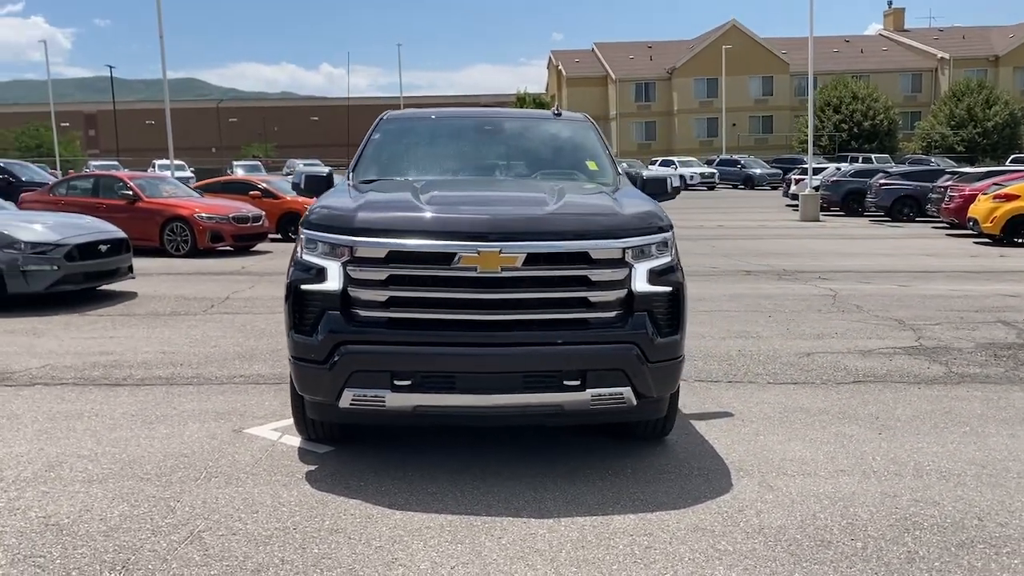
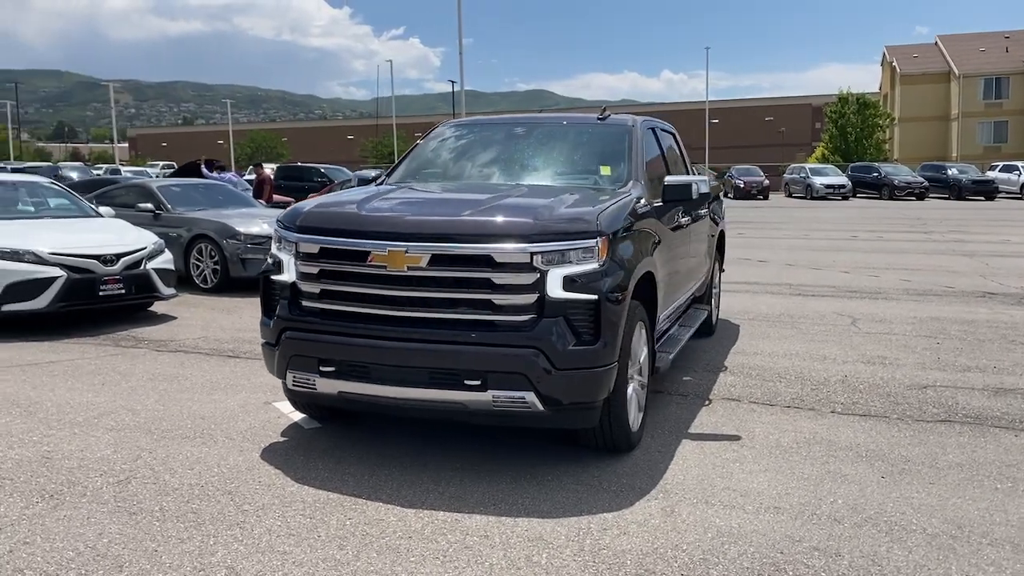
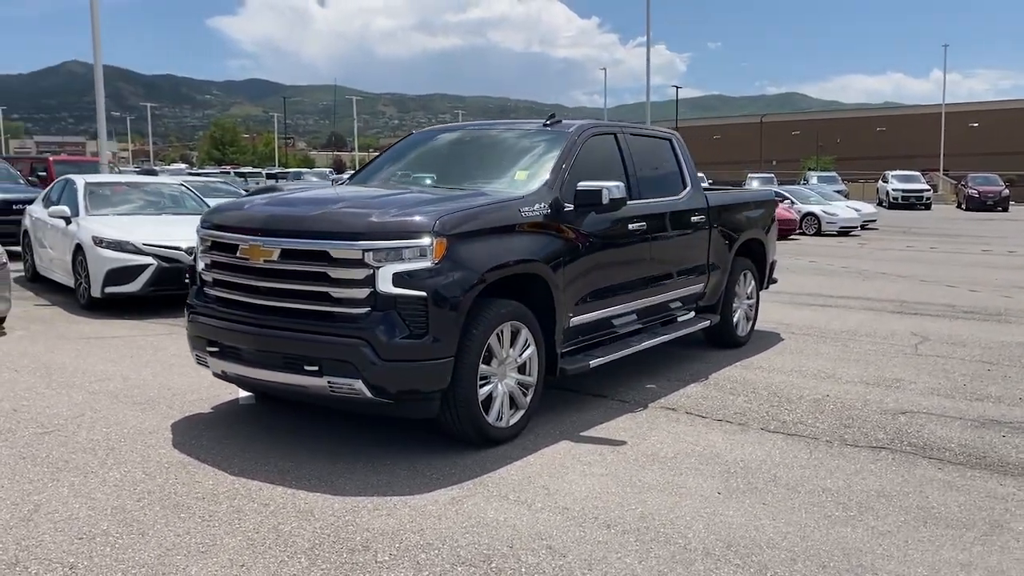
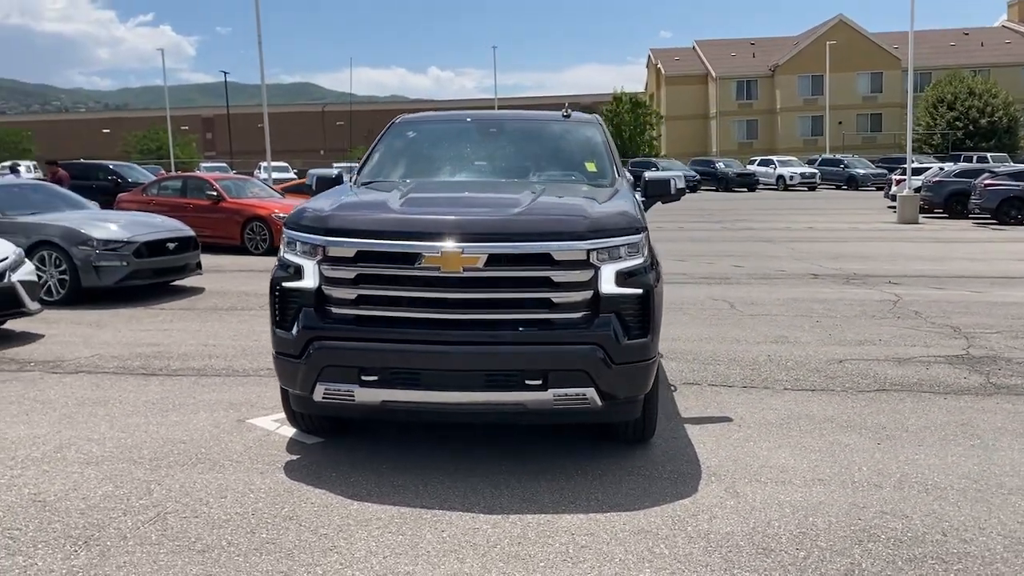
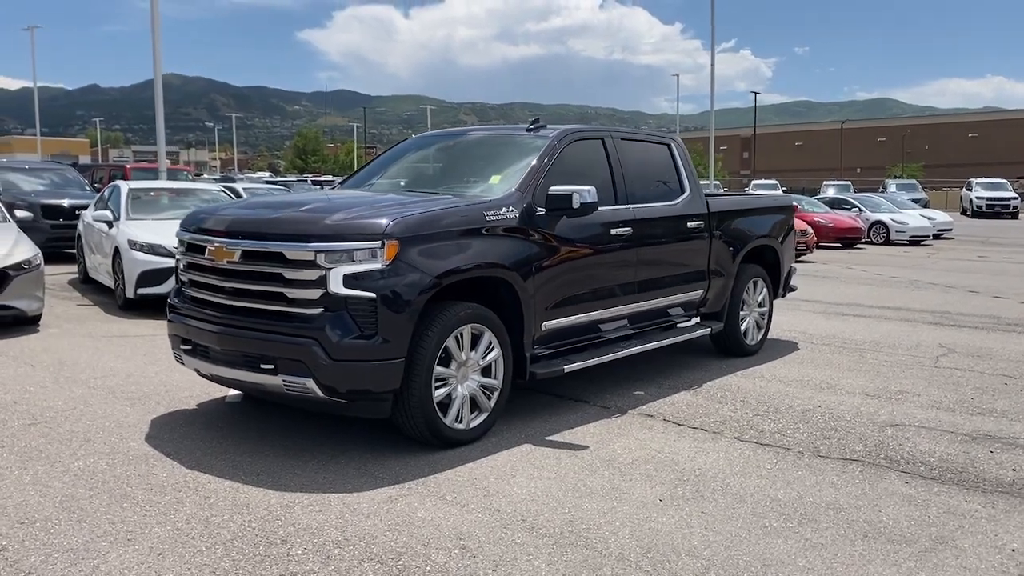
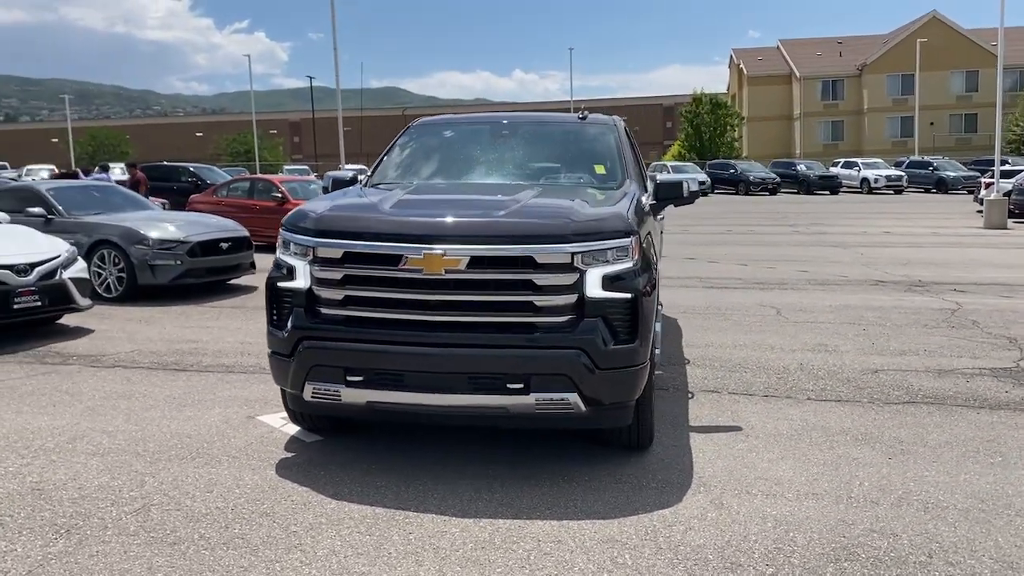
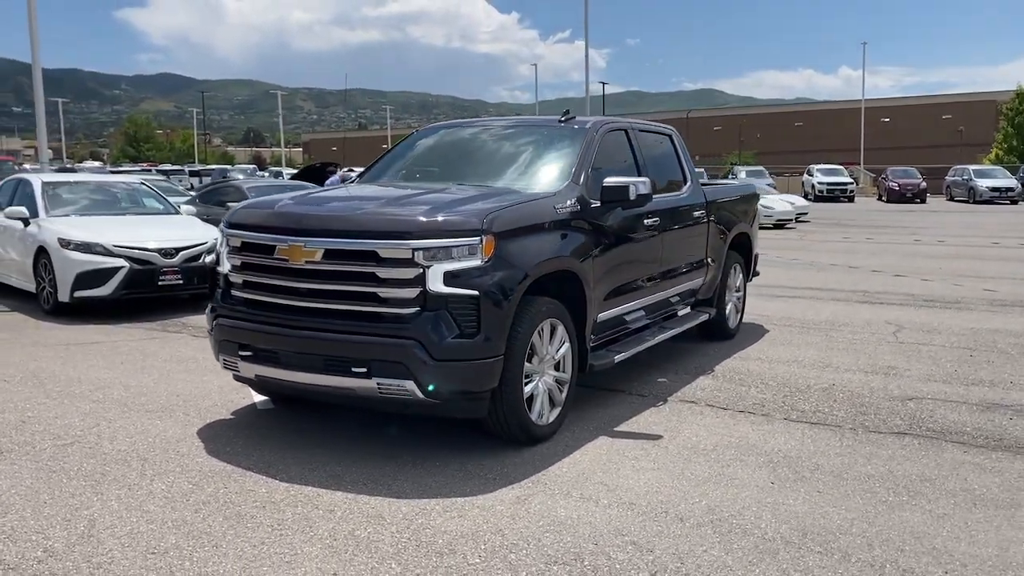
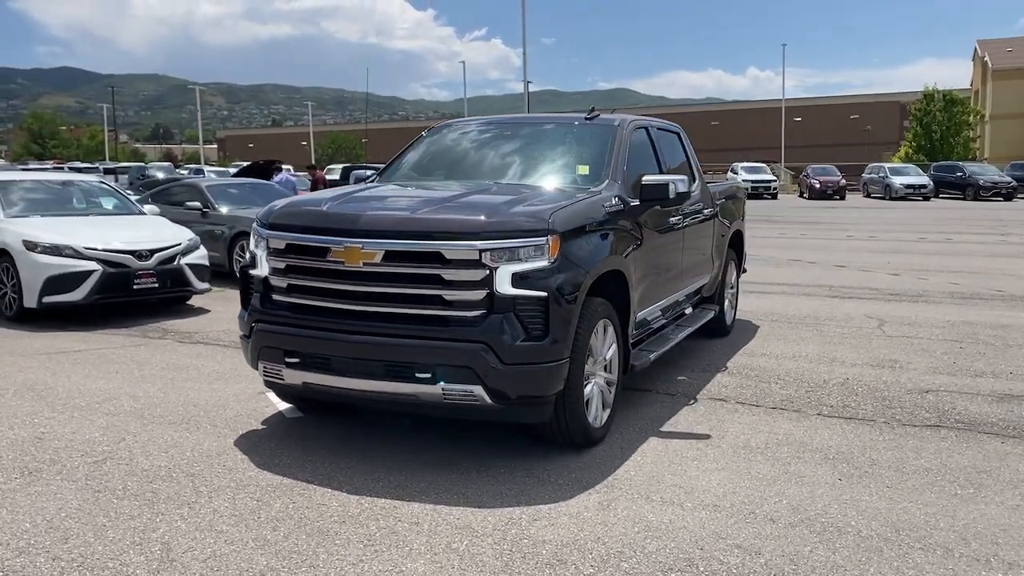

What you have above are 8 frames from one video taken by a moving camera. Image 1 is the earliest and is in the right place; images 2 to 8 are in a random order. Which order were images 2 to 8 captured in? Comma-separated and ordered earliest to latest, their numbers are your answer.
4, 6, 2, 8, 7, 3, 5
